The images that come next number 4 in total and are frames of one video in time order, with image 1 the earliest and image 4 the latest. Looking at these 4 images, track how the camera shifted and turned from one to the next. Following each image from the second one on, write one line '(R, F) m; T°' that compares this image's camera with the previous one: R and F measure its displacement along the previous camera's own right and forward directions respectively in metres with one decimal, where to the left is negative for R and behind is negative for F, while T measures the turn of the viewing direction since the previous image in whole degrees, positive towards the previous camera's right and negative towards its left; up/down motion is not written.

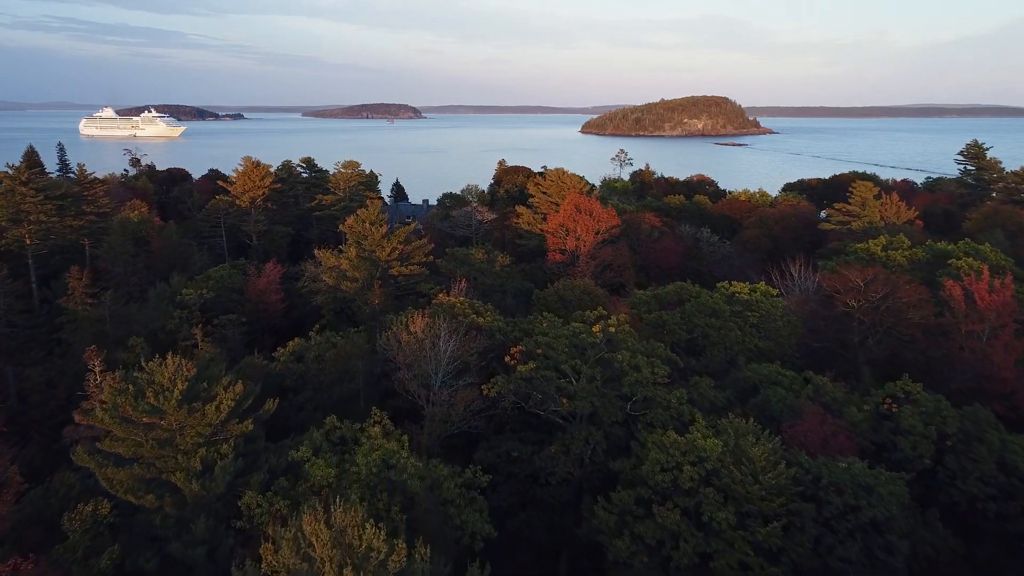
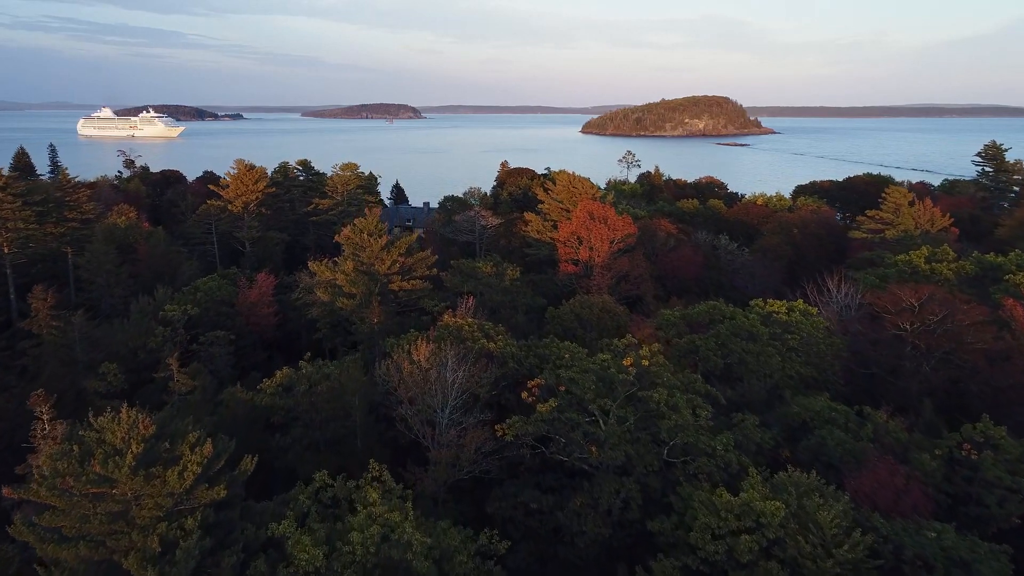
(-0.5, +2.3) m; 0°
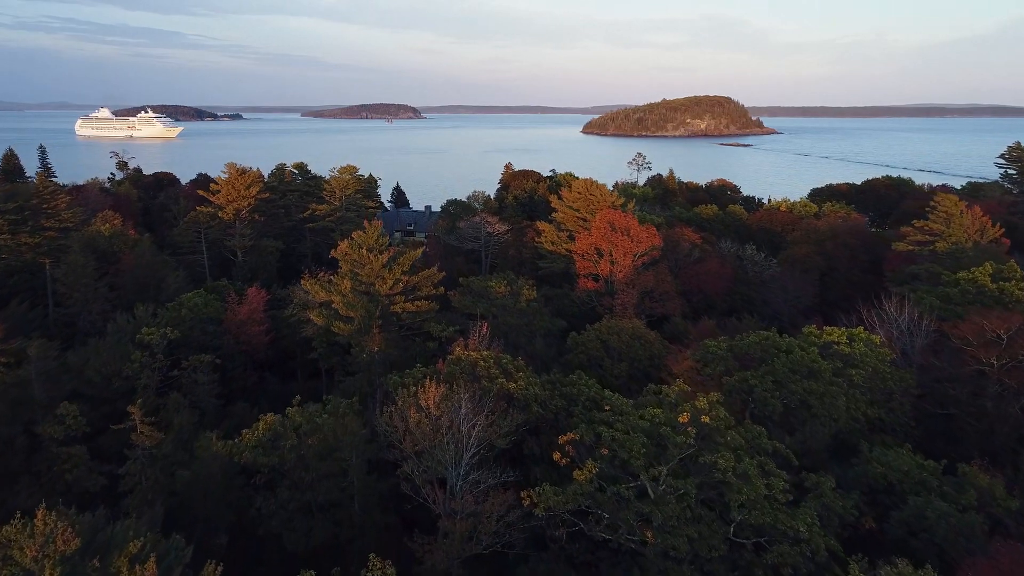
(-0.7, +2.8) m; 0°
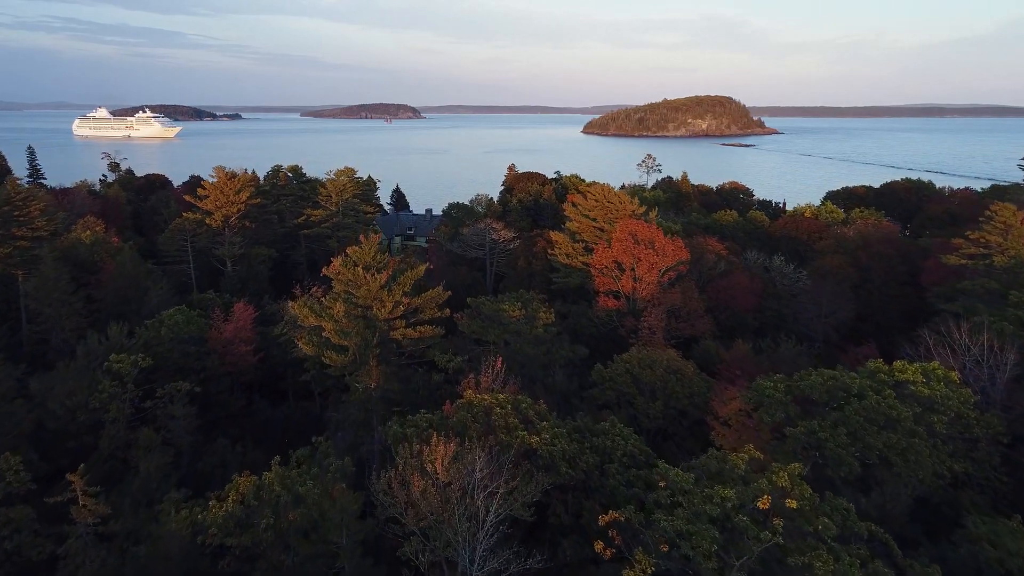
(-0.6, +2.8) m; 0°
